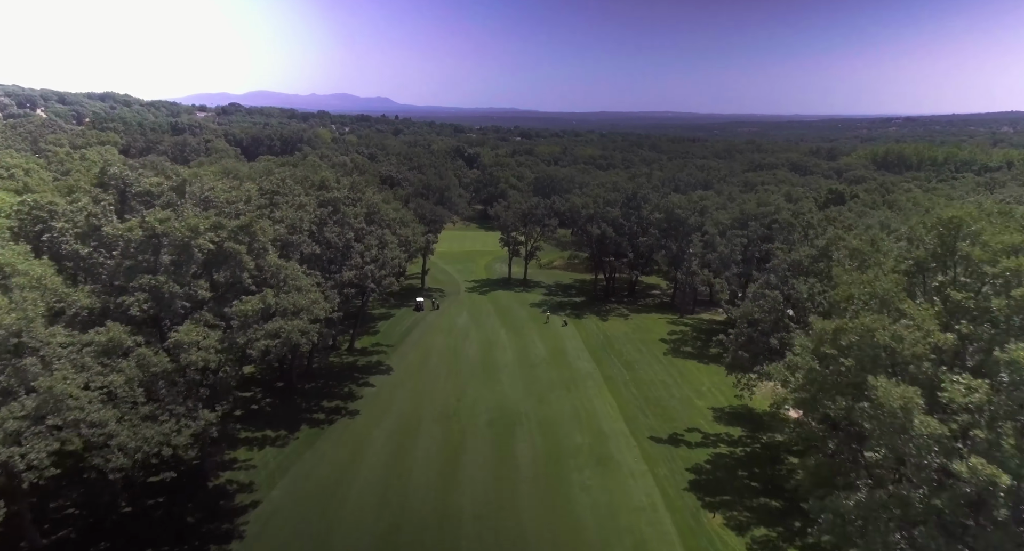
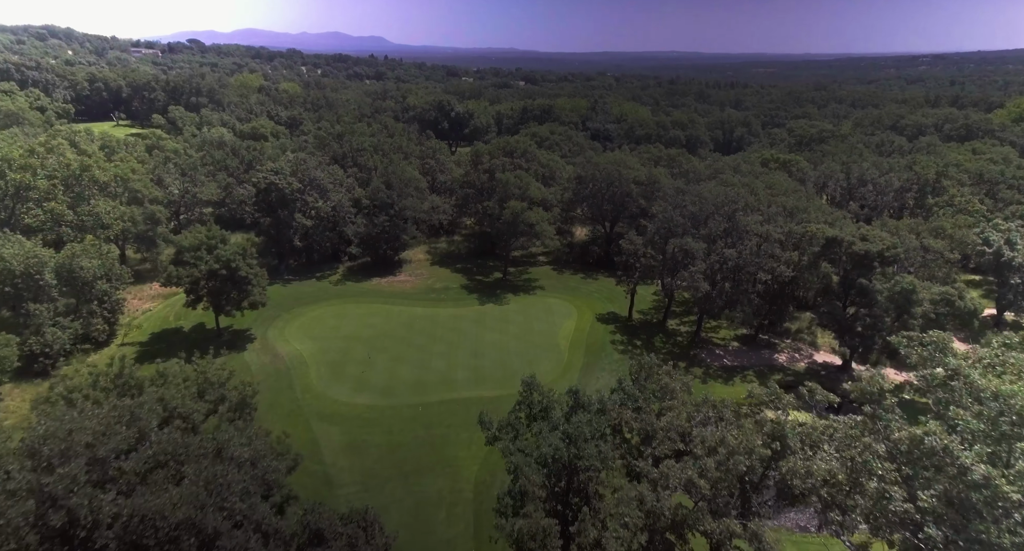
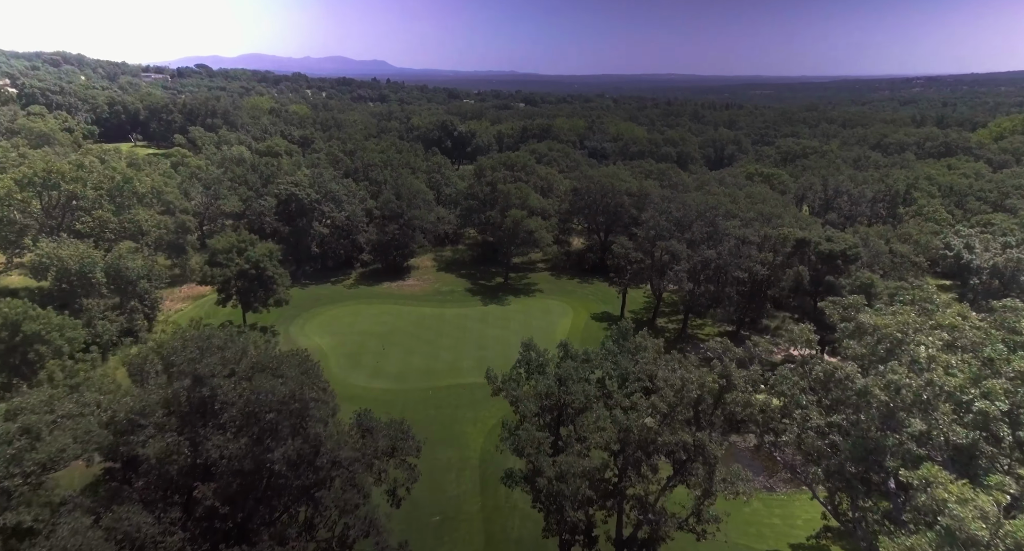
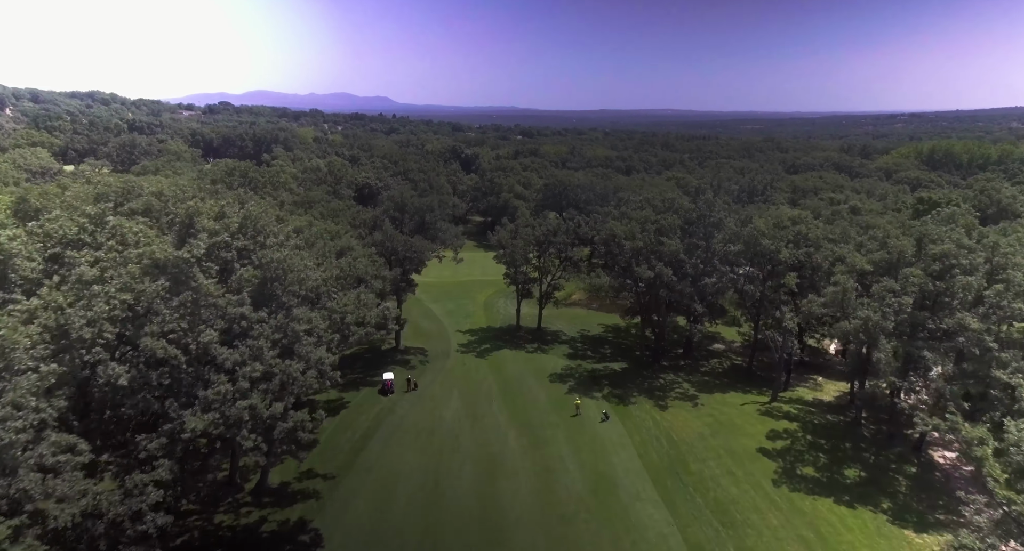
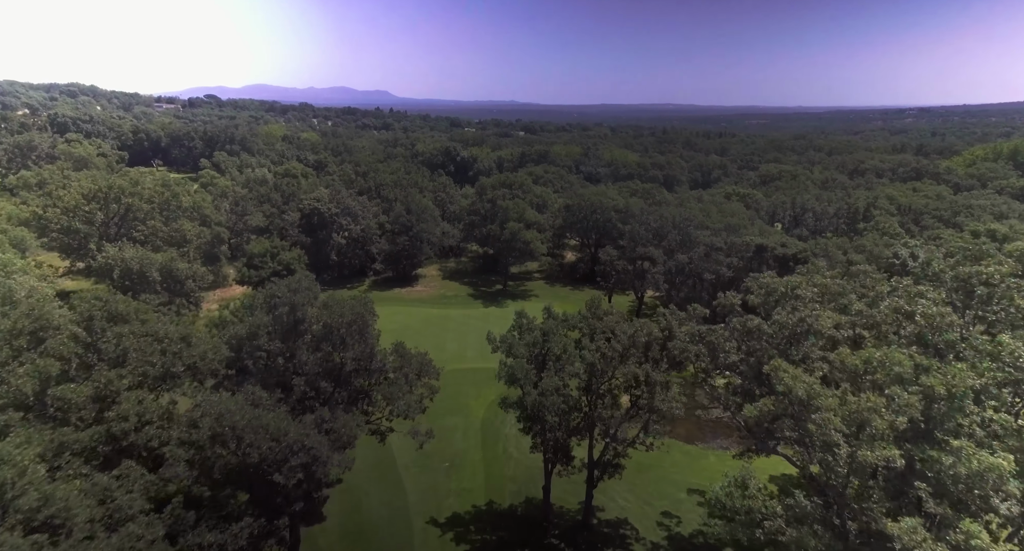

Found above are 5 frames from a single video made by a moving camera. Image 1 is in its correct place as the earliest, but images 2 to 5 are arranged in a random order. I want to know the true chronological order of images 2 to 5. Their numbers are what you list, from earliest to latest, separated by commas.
4, 5, 3, 2
